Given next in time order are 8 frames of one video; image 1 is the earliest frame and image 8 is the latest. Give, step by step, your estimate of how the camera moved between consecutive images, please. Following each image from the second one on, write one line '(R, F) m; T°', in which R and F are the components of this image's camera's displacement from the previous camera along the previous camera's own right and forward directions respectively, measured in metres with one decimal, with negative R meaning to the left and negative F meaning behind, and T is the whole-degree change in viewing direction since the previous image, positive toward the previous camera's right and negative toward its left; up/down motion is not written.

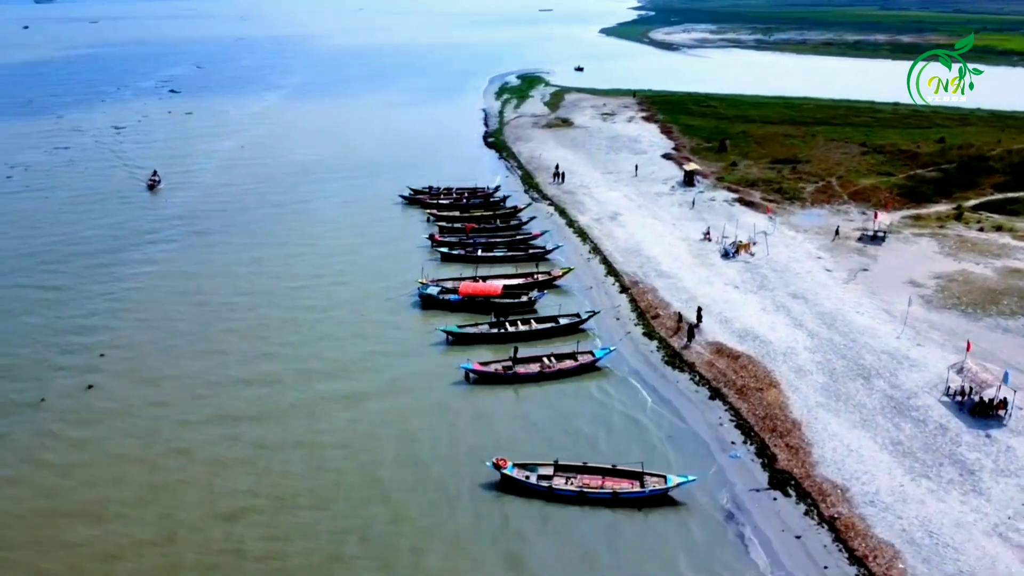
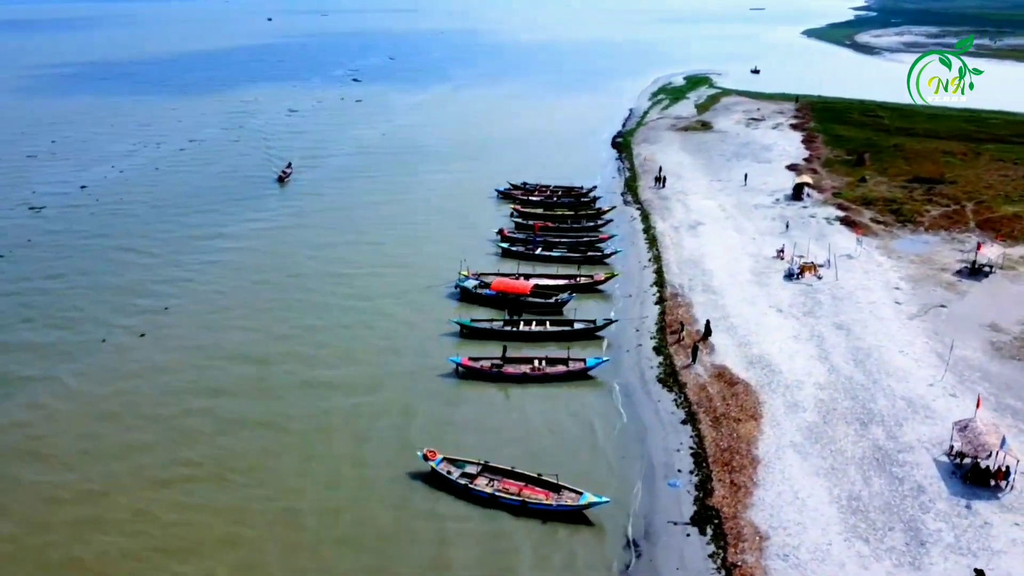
(+8.6, +1.0) m; -14°
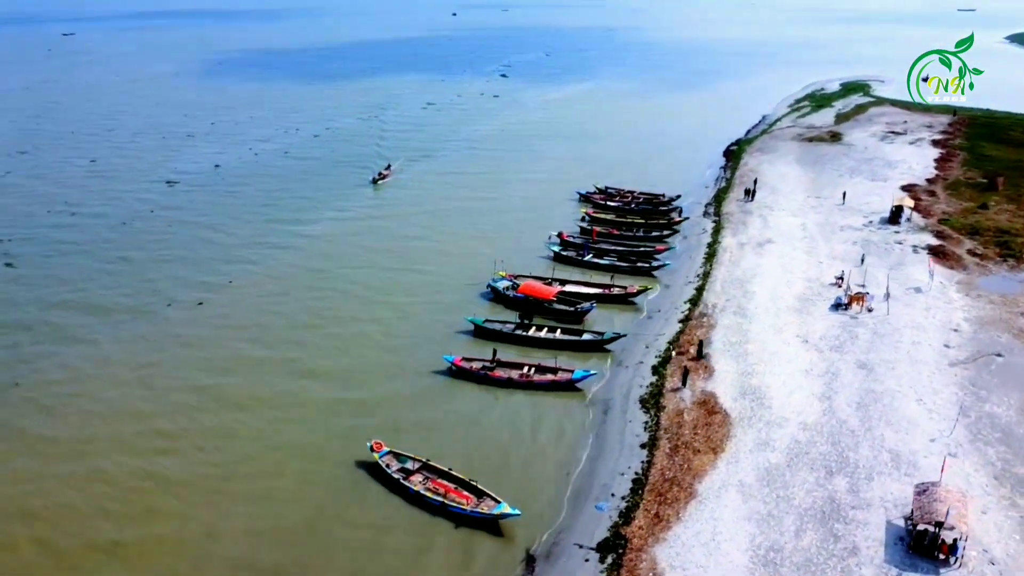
(+7.6, +0.5) m; -12°
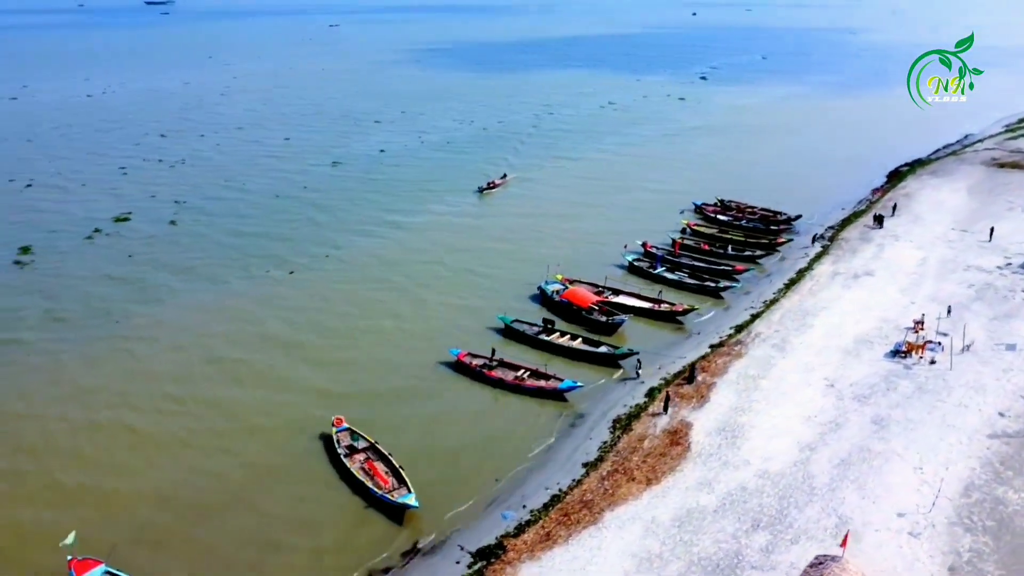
(+9.7, +1.0) m; -16°
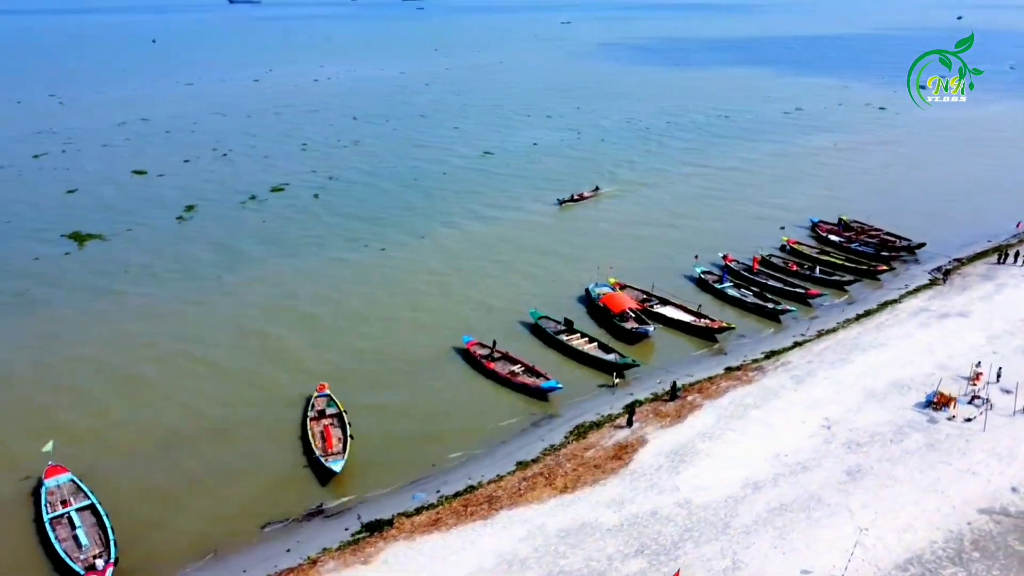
(+9.7, +1.0) m; -16°
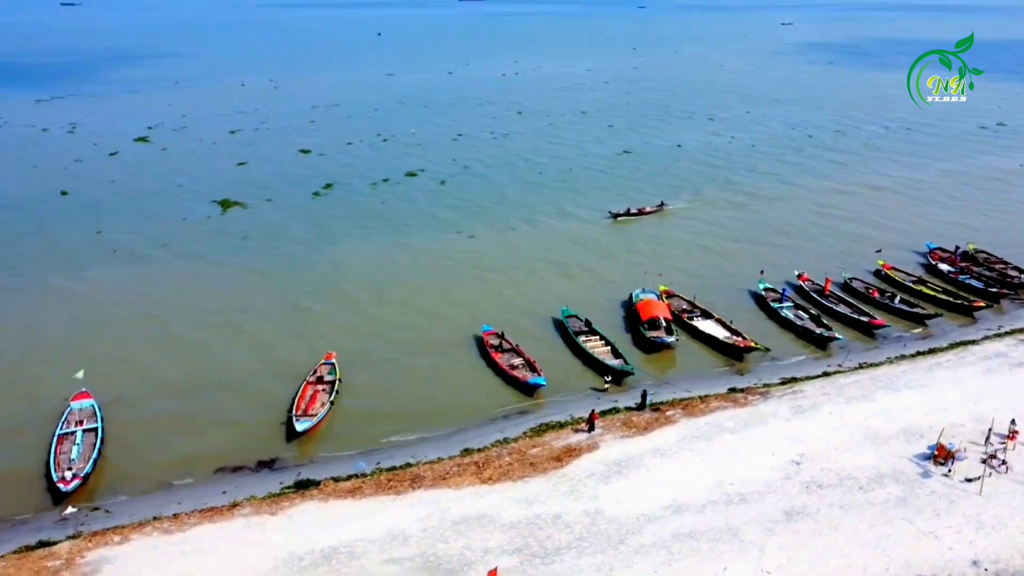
(+8.9, +0.7) m; -15°
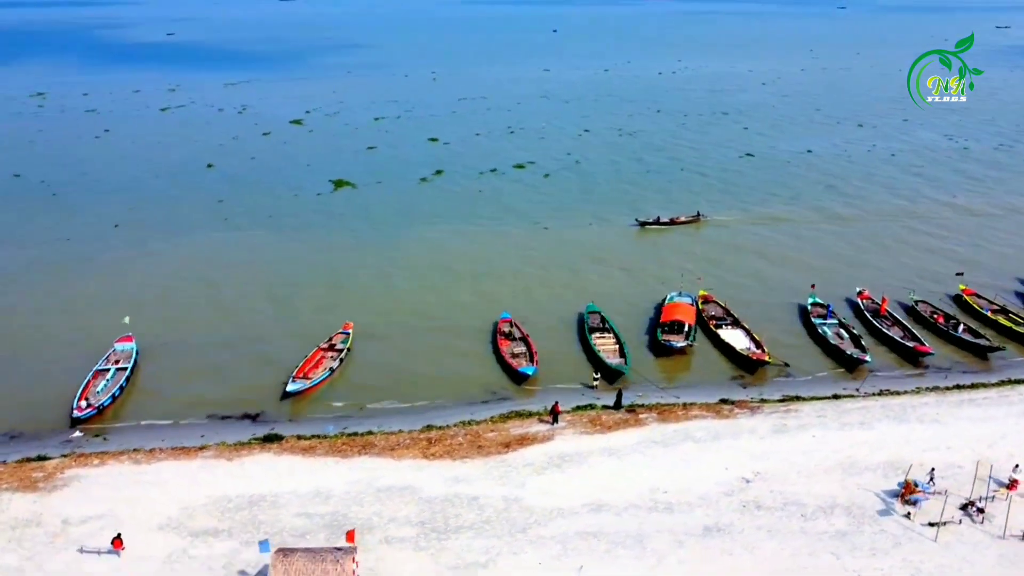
(+7.5, +0.4) m; -12°
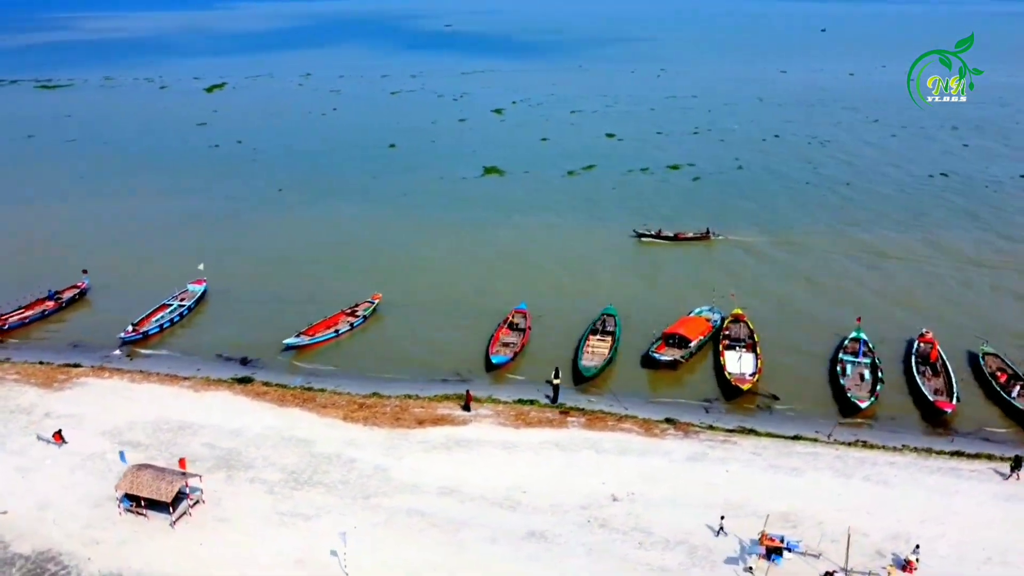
(+11.8, +1.3) m; -18°
